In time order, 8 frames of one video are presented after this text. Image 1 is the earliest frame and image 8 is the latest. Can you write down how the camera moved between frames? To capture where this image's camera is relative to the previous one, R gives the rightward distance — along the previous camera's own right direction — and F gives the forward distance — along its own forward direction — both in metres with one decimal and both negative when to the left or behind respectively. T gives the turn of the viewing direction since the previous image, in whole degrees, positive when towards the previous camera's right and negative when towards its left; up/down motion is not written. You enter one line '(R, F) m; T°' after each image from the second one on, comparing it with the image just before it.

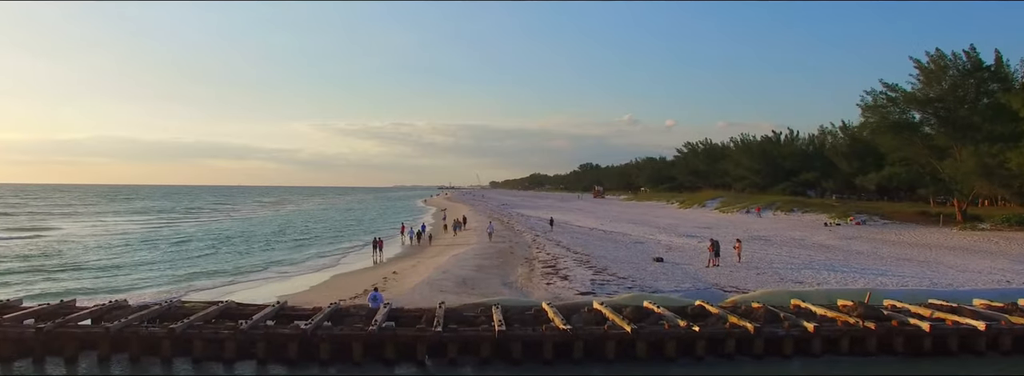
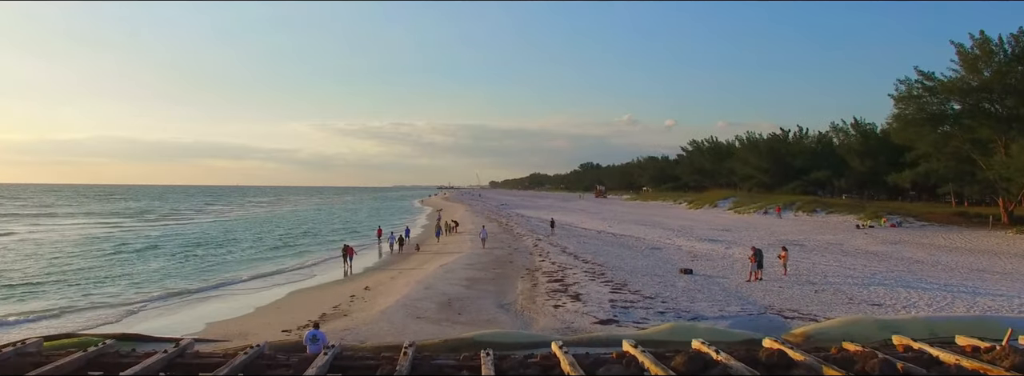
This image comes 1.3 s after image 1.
(0.0, +4.7) m; 0°
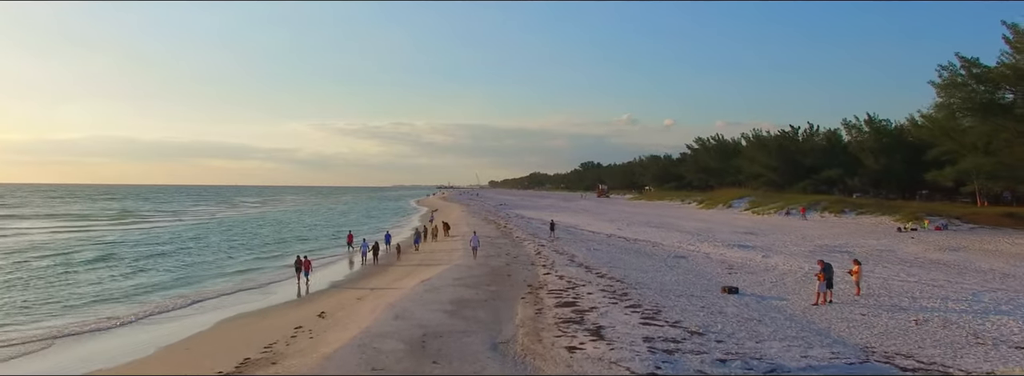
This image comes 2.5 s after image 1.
(+0.1, +4.8) m; 0°
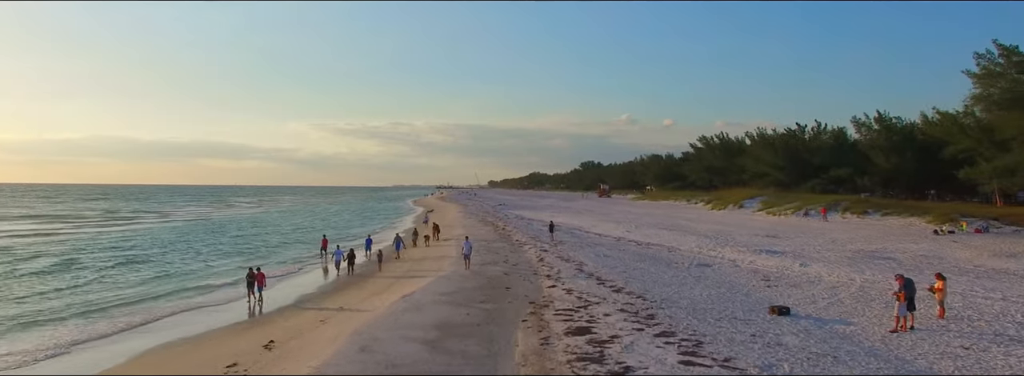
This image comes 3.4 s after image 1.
(0.0, +3.4) m; 0°
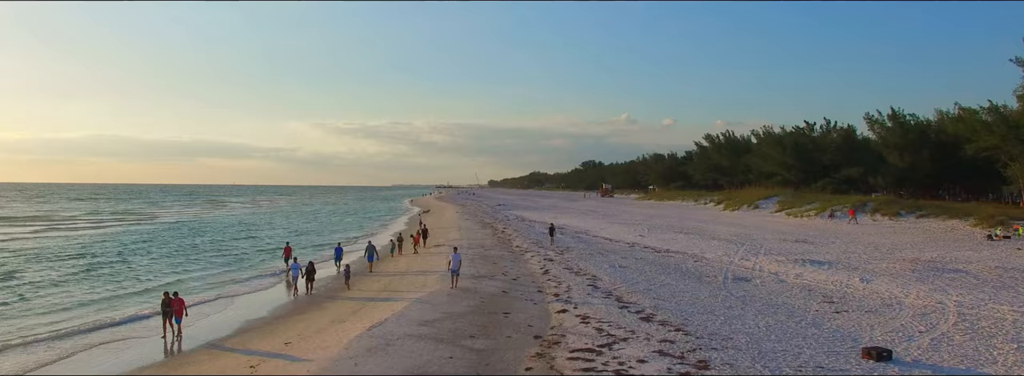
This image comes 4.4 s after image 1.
(0.0, +4.0) m; 0°
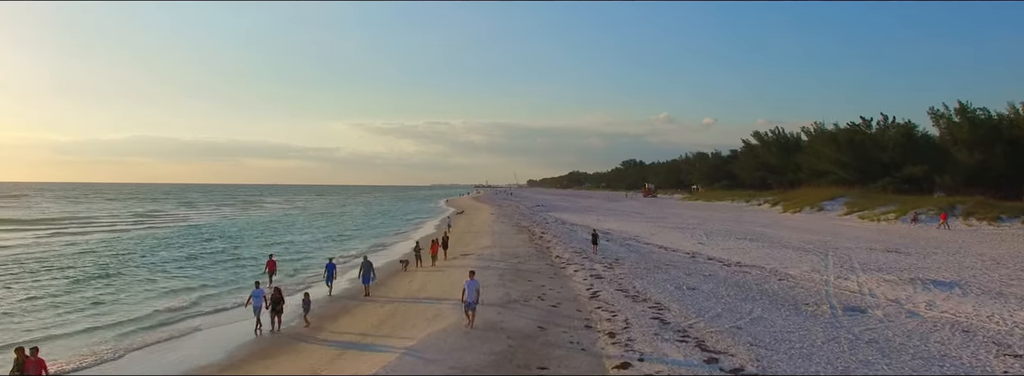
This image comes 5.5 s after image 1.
(0.0, +4.3) m; -4°
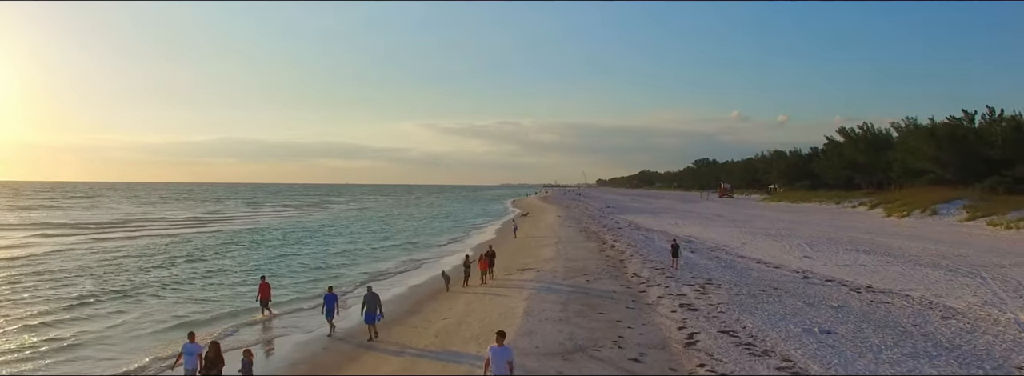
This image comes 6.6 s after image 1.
(+0.1, +4.3) m; -6°
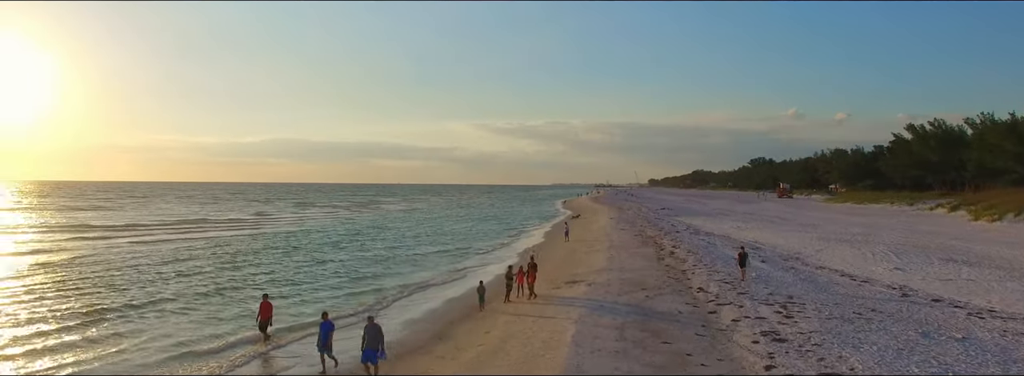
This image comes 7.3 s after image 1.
(+0.1, +2.4) m; -5°
